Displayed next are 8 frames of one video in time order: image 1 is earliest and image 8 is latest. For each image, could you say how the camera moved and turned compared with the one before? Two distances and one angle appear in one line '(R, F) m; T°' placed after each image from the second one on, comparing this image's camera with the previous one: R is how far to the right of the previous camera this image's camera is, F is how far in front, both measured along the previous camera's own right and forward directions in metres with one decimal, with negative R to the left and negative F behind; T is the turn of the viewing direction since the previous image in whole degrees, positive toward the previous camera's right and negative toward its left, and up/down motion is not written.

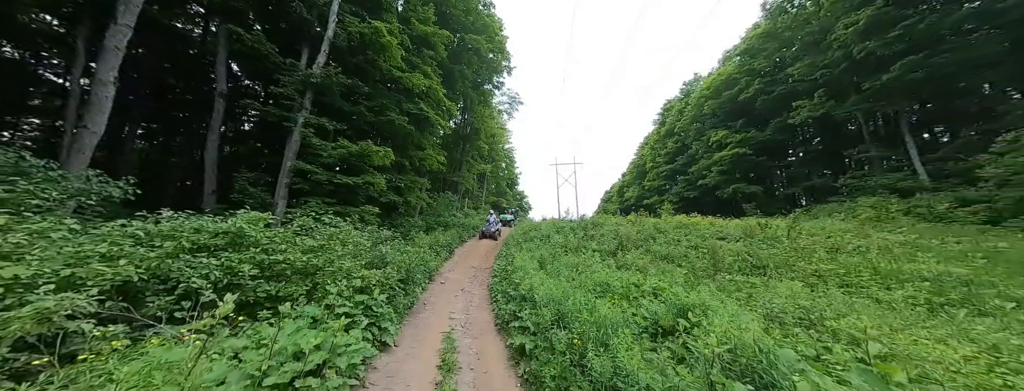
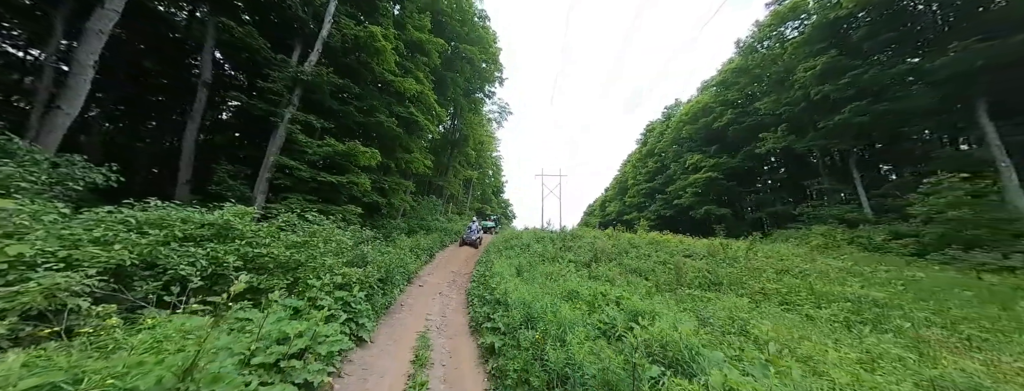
(+0.1, -0.4) m; +3°
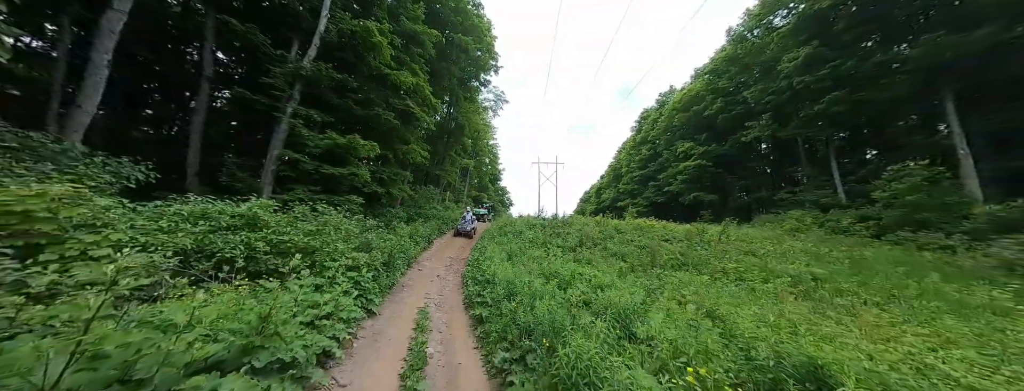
(+0.3, -0.7) m; 0°
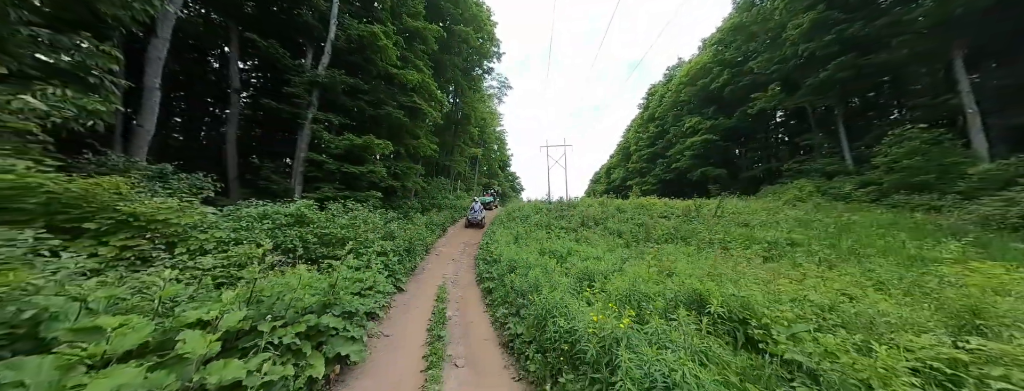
(+0.3, -0.9) m; -3°
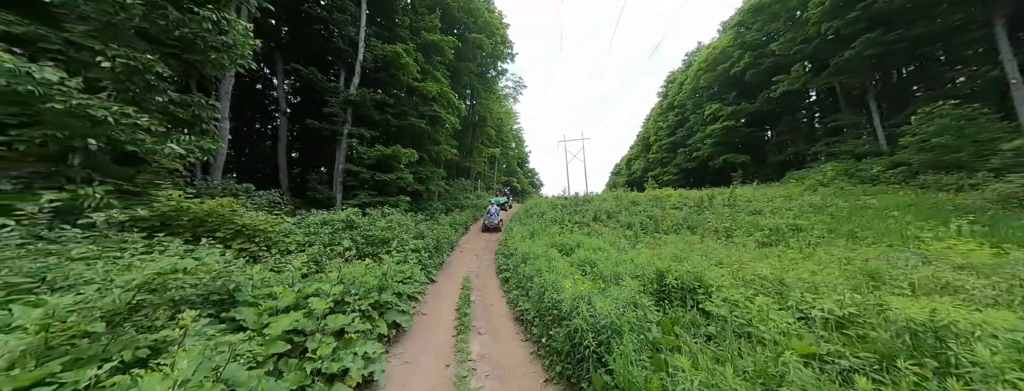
(+0.3, -0.9) m; -5°
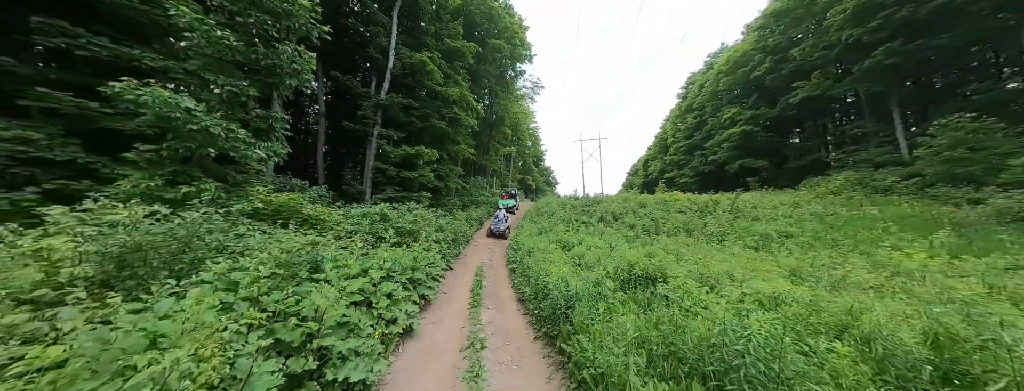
(+0.2, -1.0) m; -4°
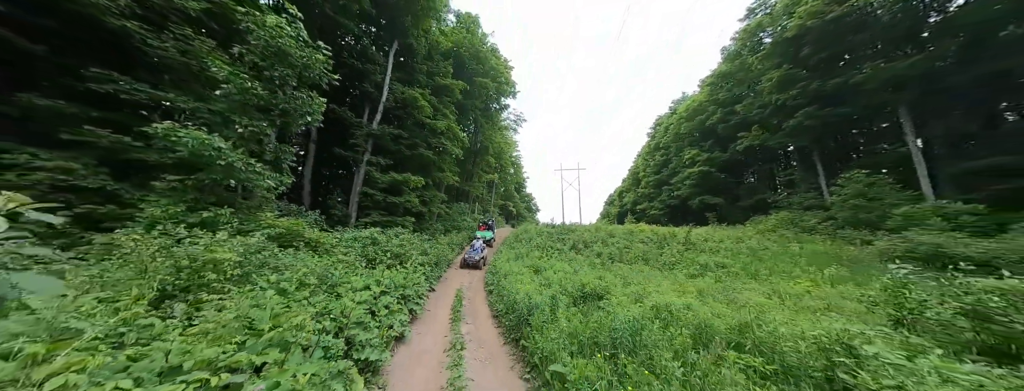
(+0.1, -1.2) m; +4°
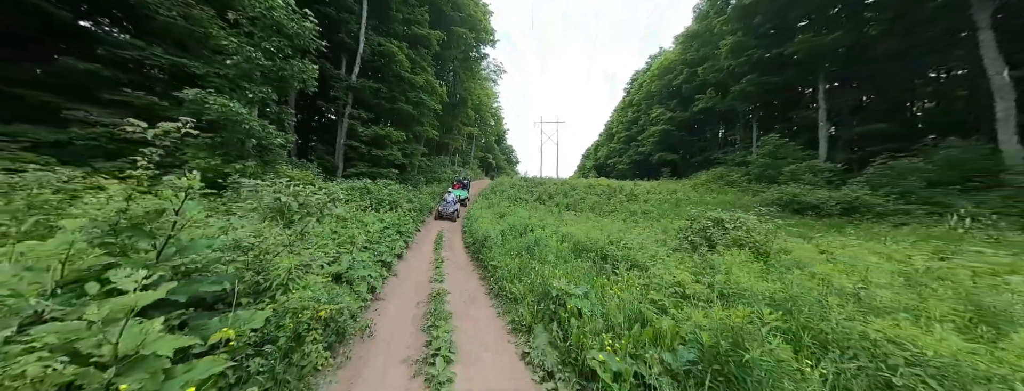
(+0.5, -2.0) m; +4°
